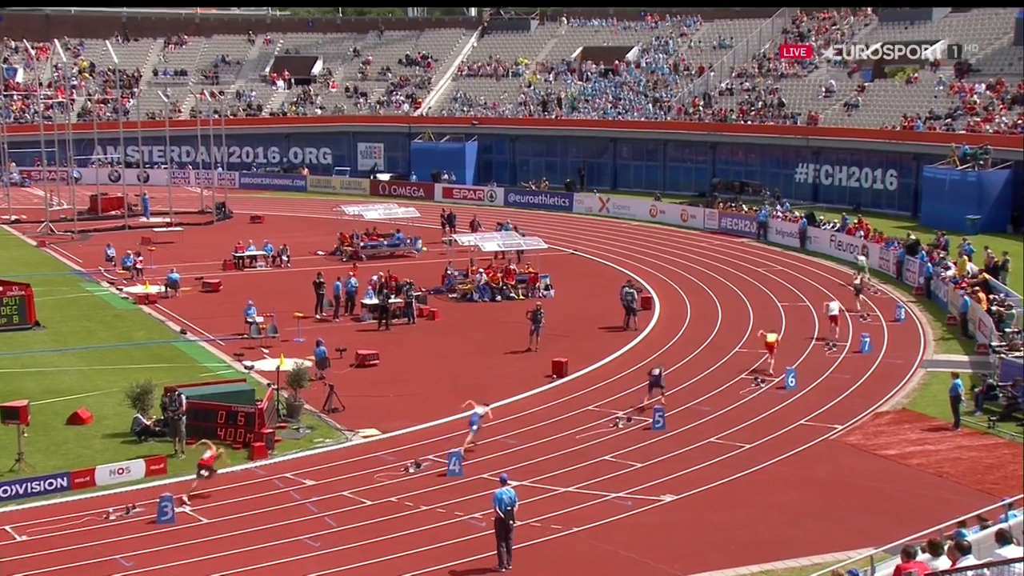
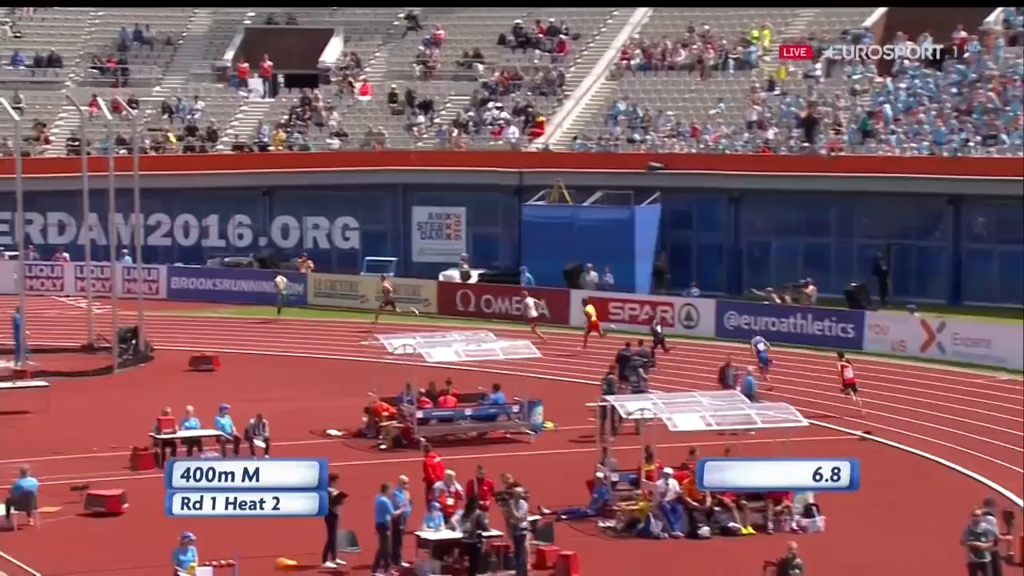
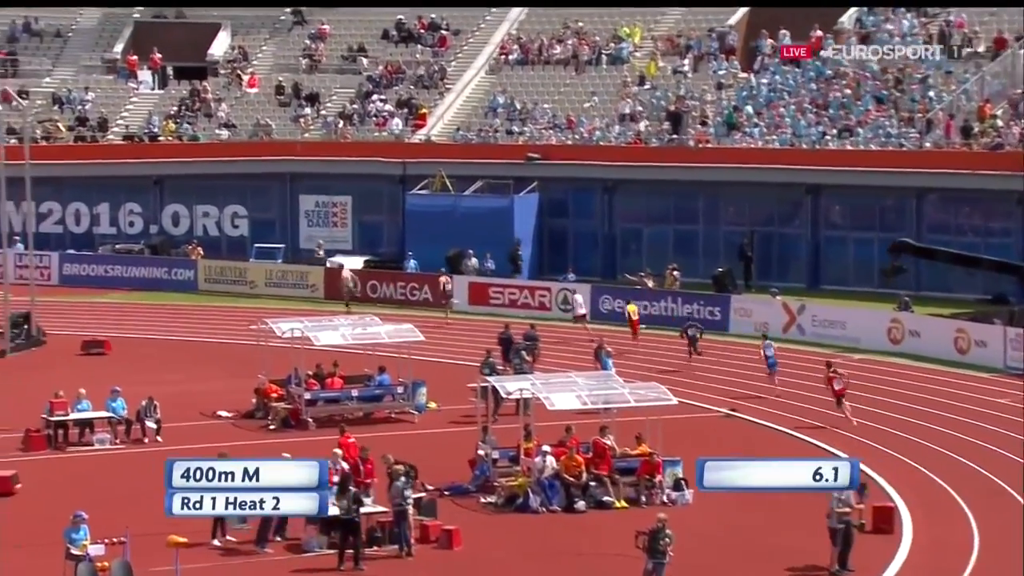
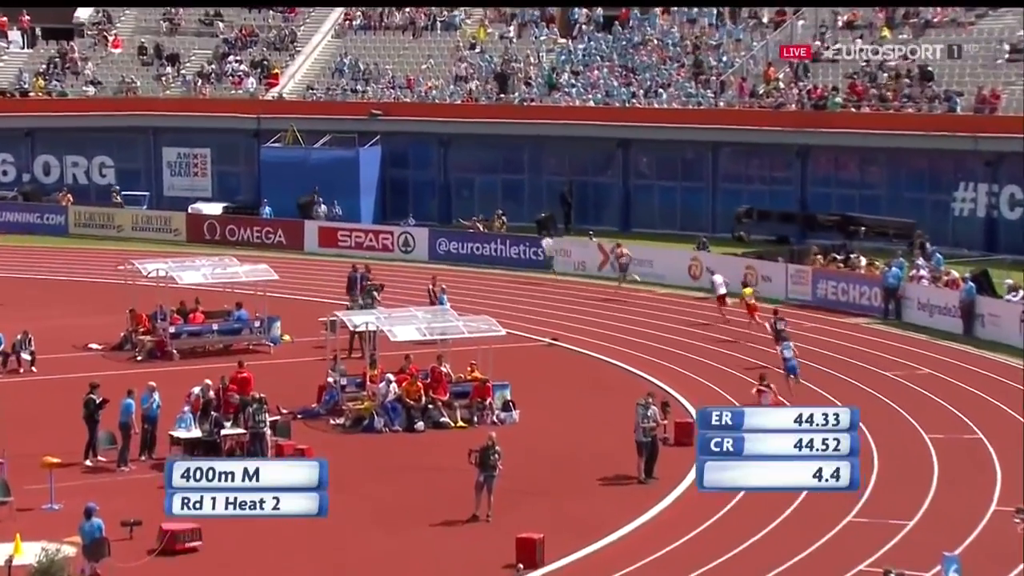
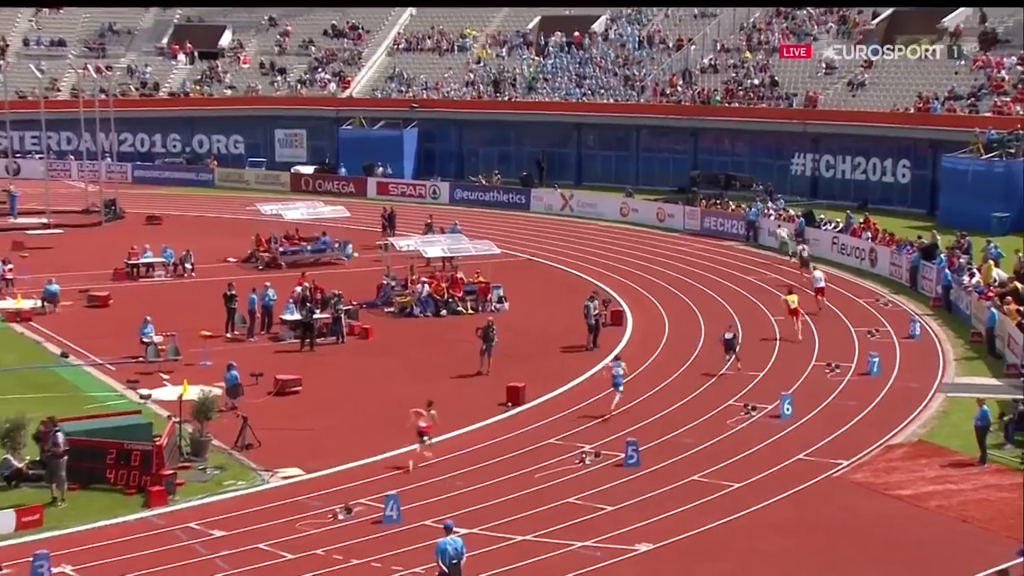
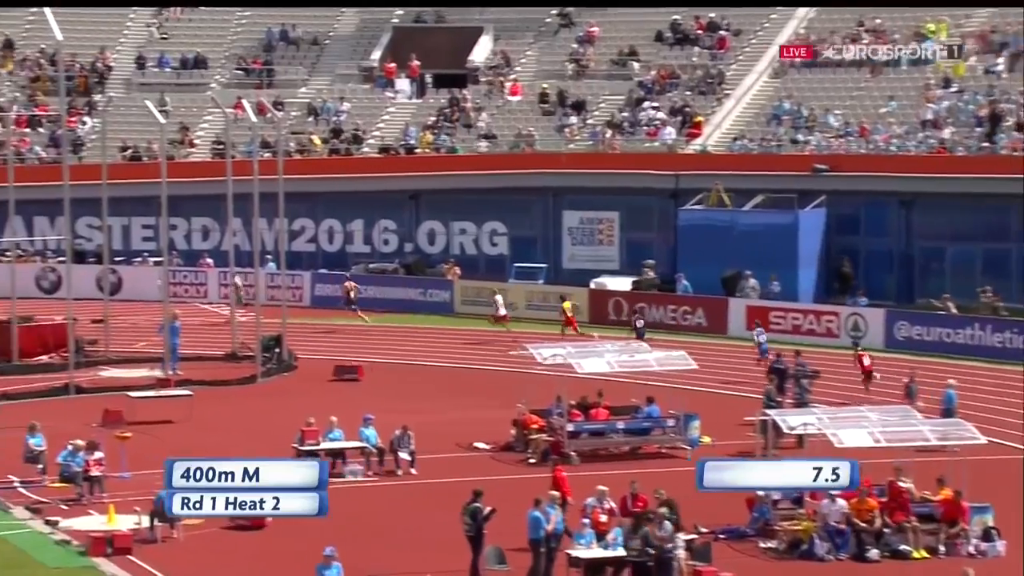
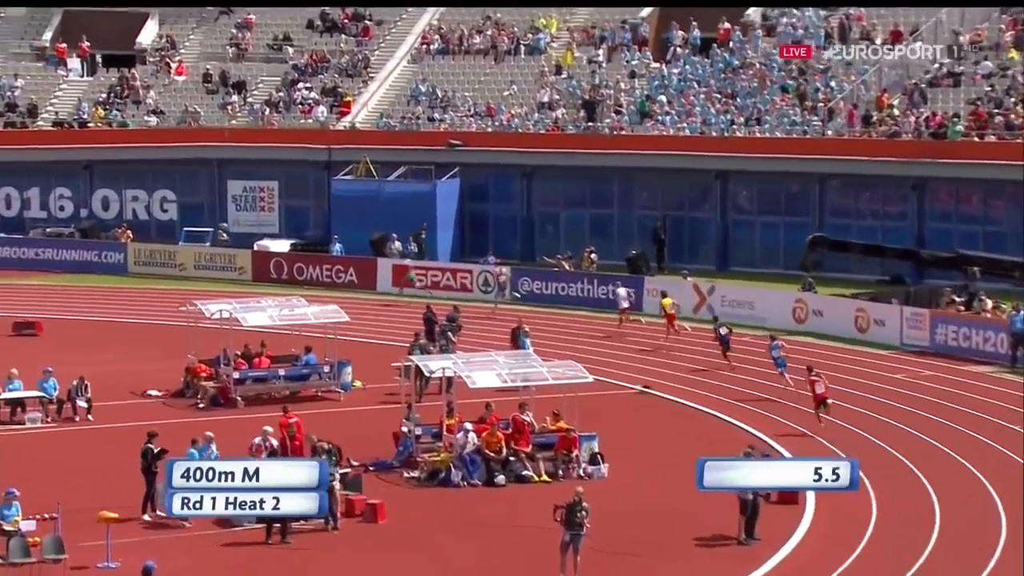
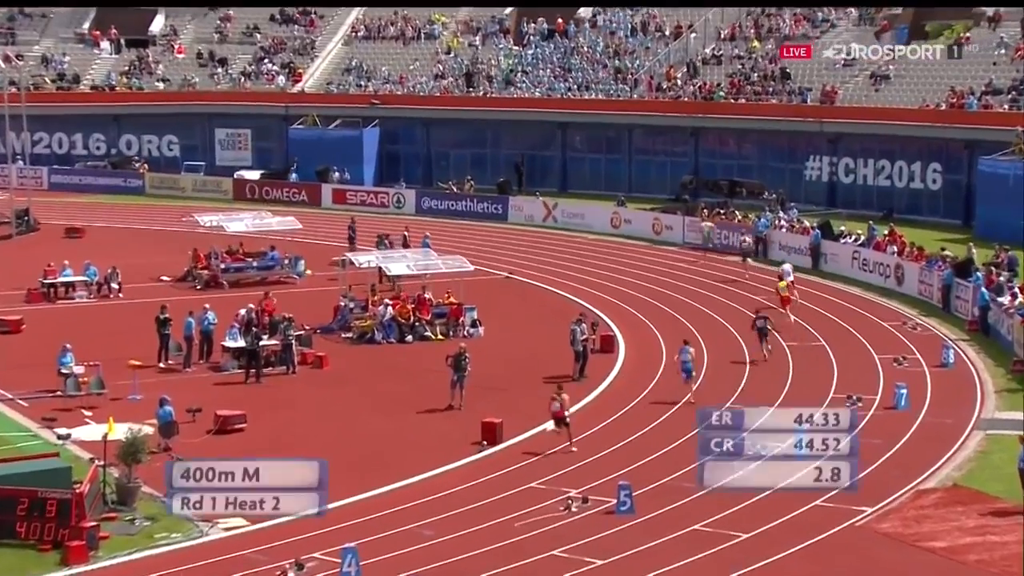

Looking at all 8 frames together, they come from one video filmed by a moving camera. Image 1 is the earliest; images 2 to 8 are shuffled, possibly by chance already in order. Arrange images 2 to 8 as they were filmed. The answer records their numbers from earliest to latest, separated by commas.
5, 8, 4, 7, 3, 2, 6
